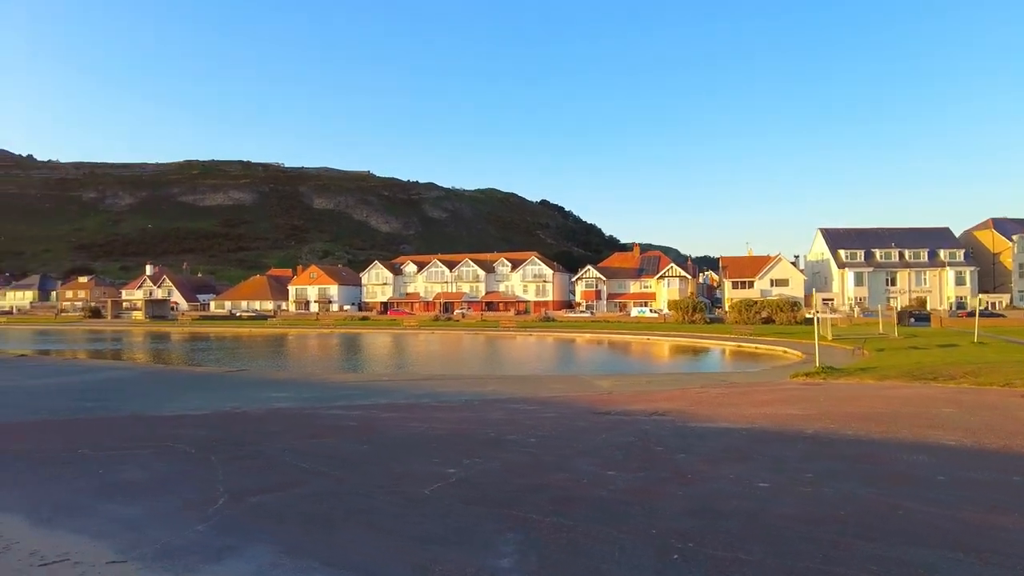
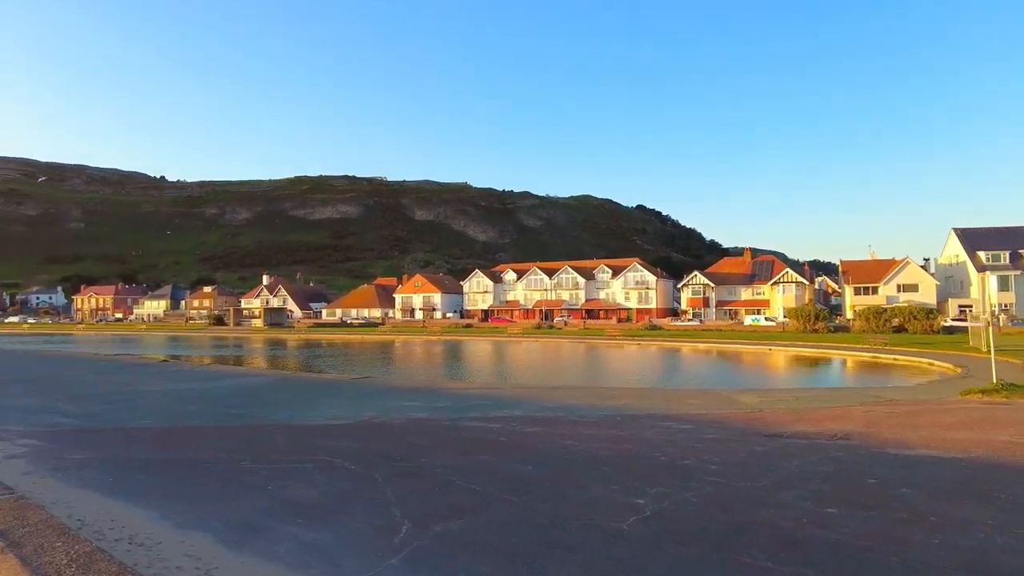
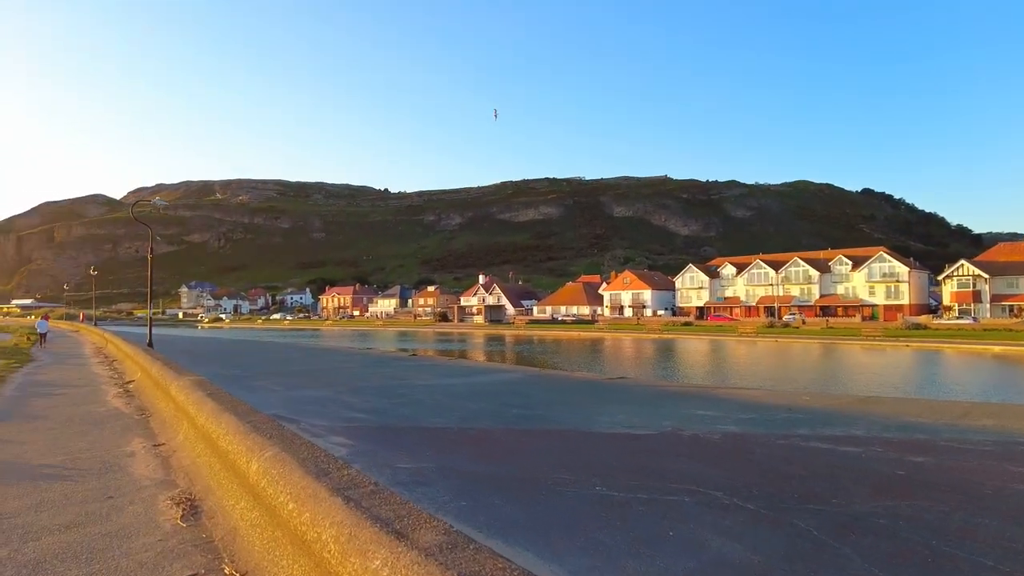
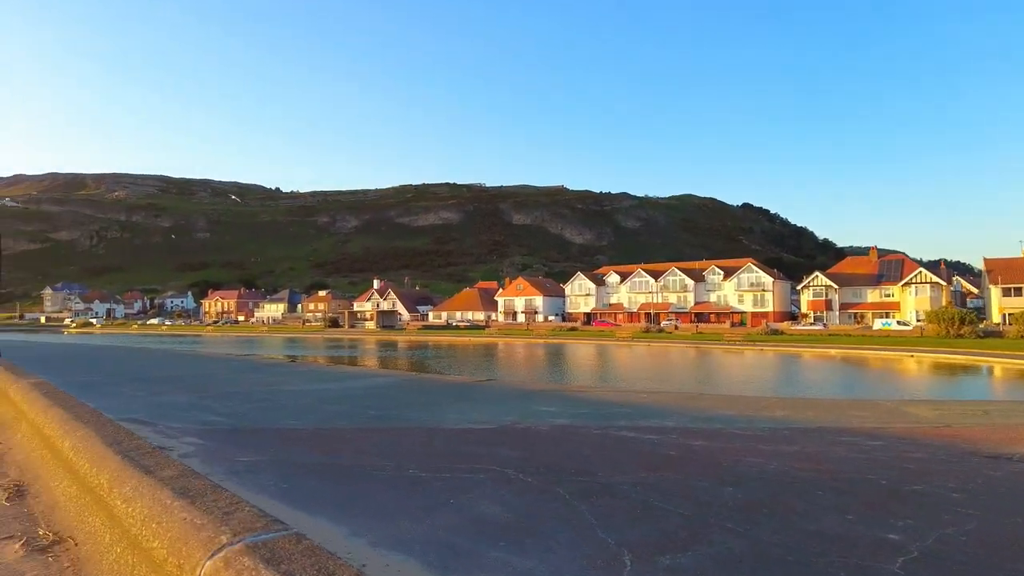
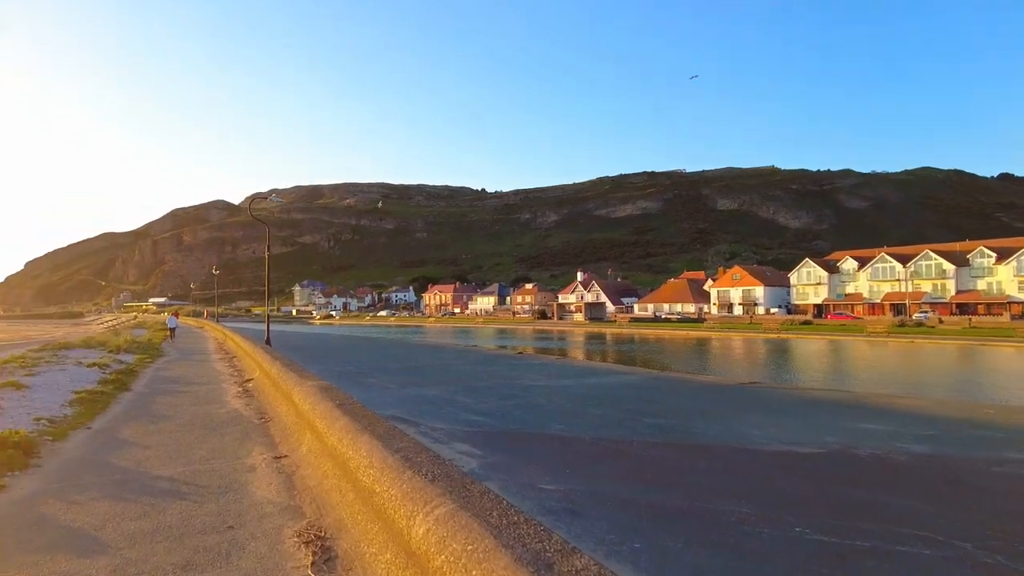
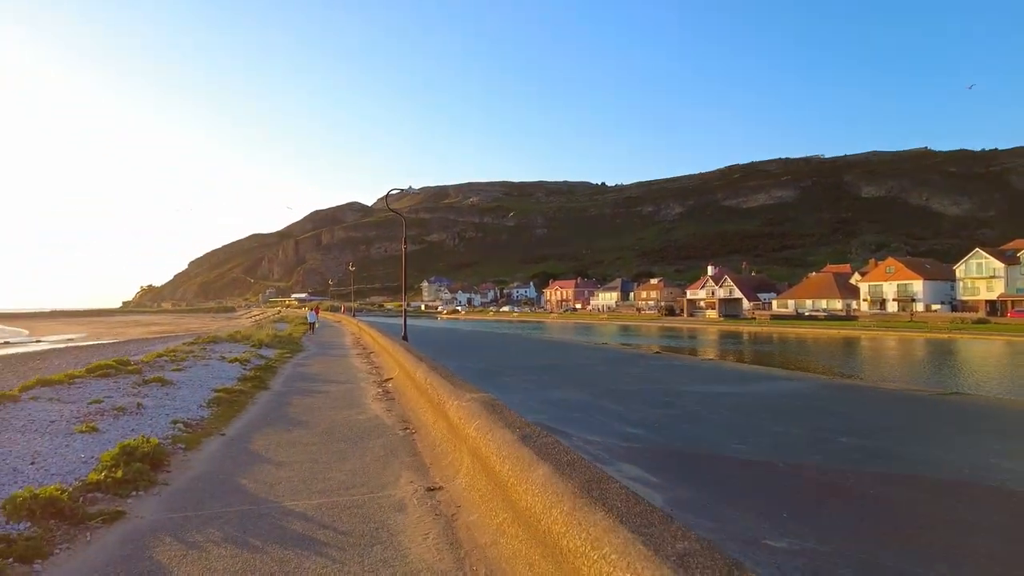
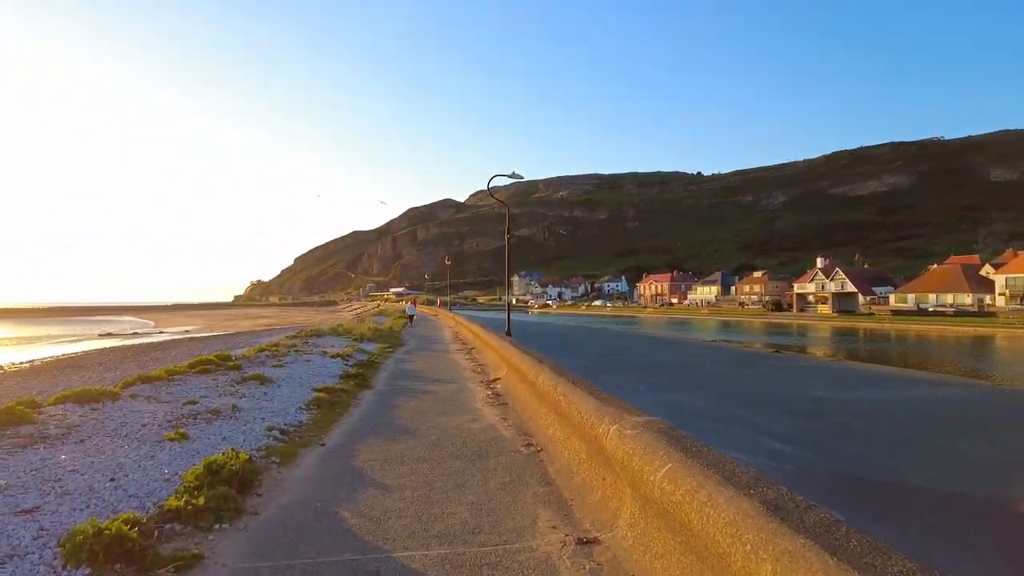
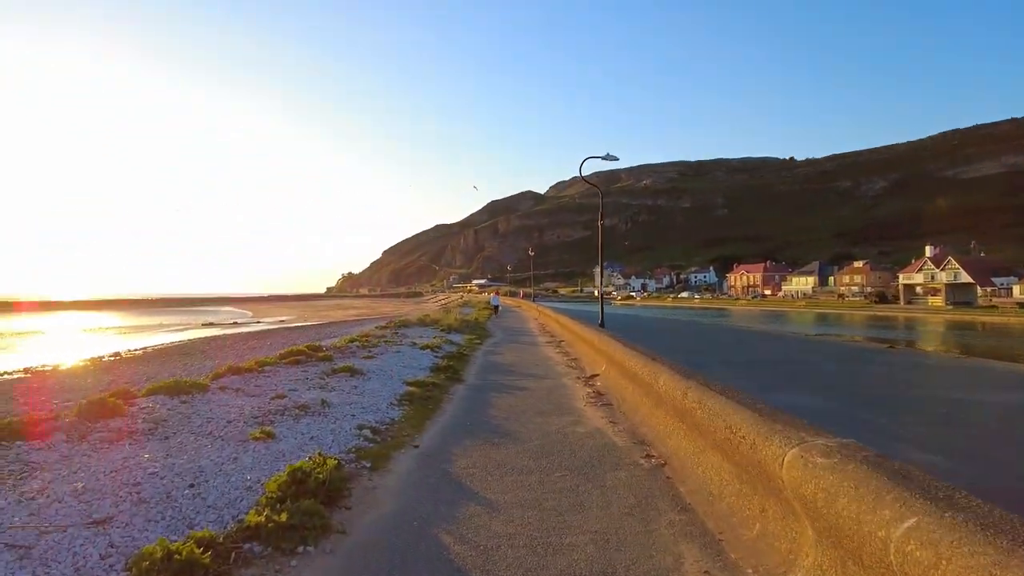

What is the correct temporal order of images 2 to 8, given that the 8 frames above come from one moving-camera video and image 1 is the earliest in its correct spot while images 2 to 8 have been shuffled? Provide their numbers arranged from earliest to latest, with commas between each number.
2, 4, 3, 5, 6, 7, 8
